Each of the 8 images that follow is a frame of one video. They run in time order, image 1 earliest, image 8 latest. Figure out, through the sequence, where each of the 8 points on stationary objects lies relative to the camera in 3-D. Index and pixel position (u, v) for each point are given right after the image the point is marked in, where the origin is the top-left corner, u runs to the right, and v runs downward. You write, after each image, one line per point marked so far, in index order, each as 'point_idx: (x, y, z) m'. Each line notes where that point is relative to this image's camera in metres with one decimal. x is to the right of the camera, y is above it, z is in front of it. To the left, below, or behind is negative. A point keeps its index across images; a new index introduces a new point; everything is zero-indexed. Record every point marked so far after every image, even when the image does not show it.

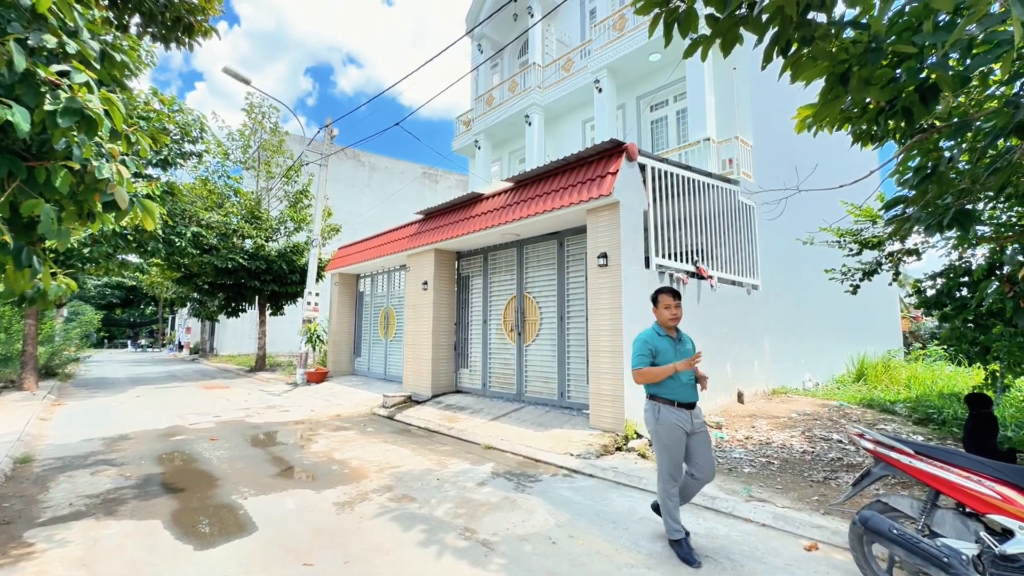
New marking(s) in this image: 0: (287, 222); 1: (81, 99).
0: (-8.1, +2.4, +16.2) m
1: (-2.4, +1.0, +2.5) m
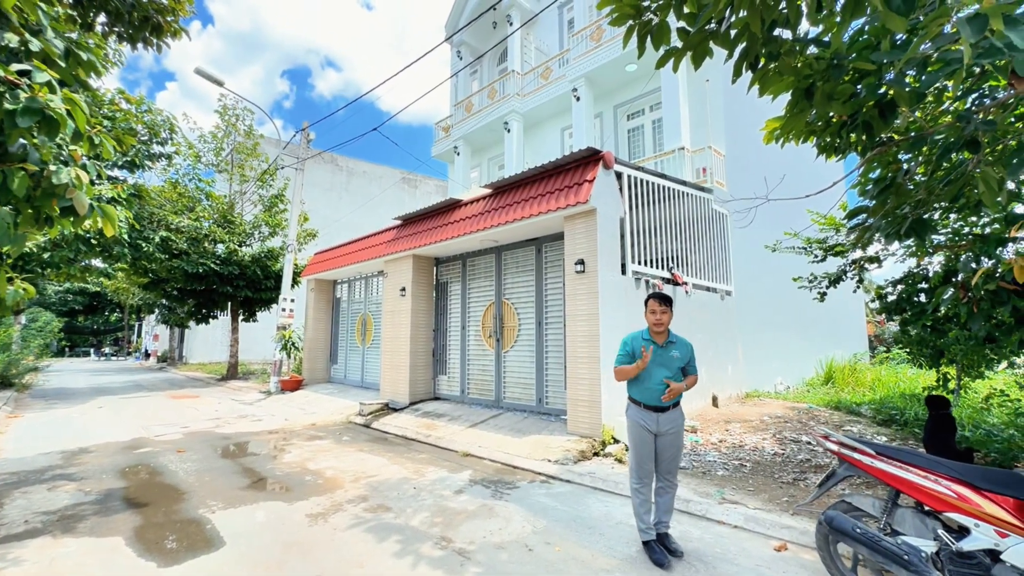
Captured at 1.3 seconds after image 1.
0: (-8.9, +2.2, +15.9) m
1: (-2.5, +1.0, +2.4) m
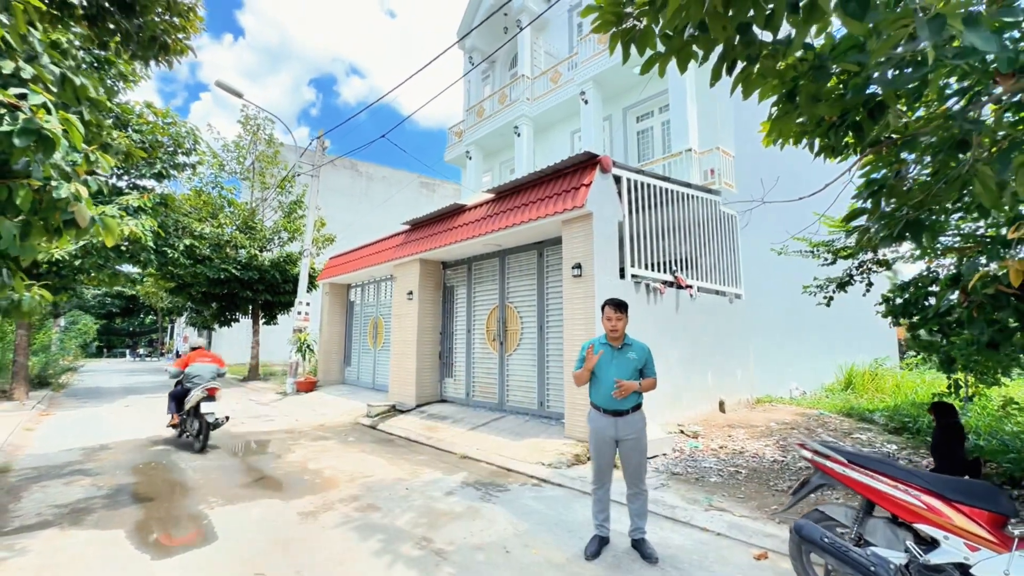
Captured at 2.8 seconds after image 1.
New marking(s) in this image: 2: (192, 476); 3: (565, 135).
0: (-8.4, +2.0, +16.4) m
1: (-2.7, +1.0, +2.6) m
2: (-3.7, -2.2, +5.2) m
3: (+1.6, +4.6, +13.5) m
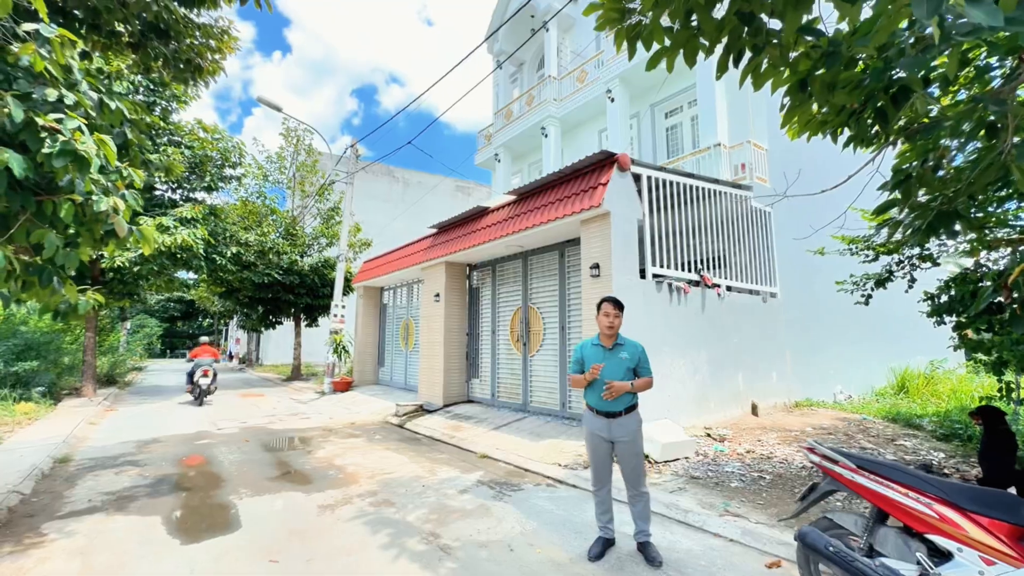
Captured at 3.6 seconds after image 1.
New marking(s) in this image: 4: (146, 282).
0: (-7.3, +1.9, +17.1) m
1: (-2.8, +0.9, +2.8) m
2: (-3.5, -2.2, +5.5) m
3: (+2.4, +4.6, +13.4) m
4: (-9.7, +0.2, +11.9) m
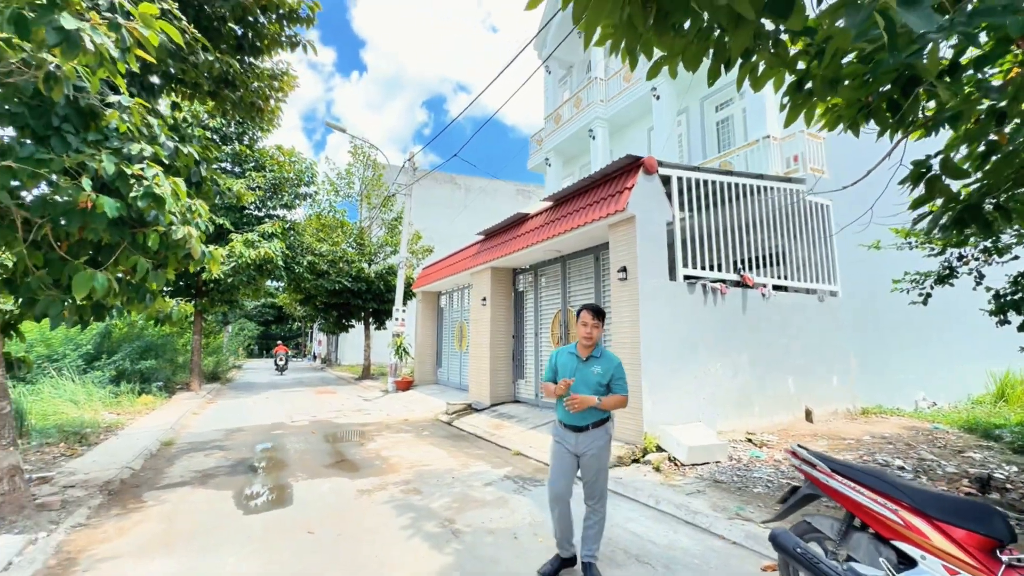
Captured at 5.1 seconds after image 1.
0: (-5.2, +1.7, +18.3) m
1: (-2.8, +0.8, +3.5) m
2: (-3.1, -2.3, +6.3) m
3: (+3.8, +4.6, +13.2) m
4: (-8.3, -0.1, +13.6) m
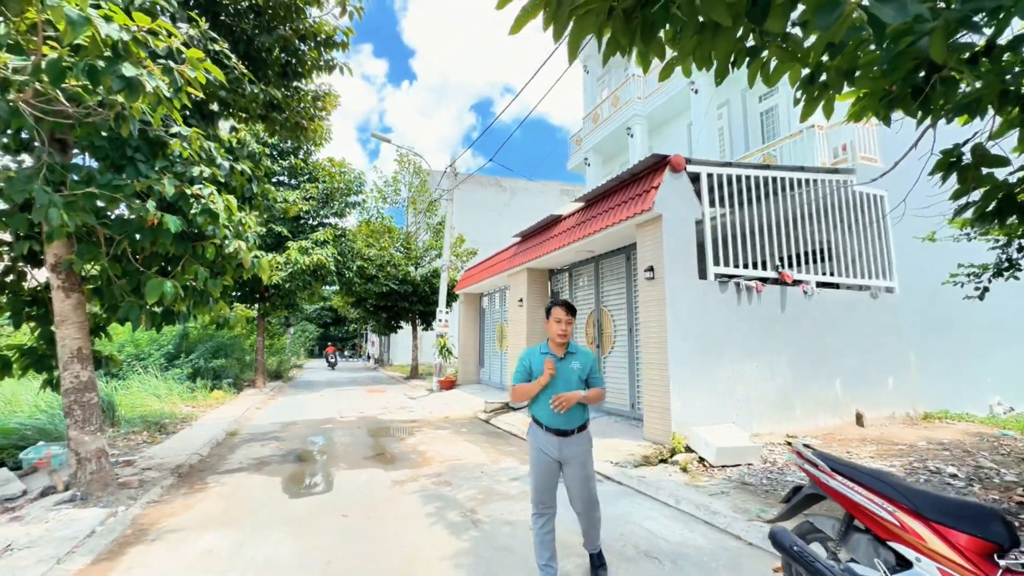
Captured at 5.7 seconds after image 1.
0: (-3.5, +1.6, +19.0) m
1: (-2.7, +0.8, +4.0) m
2: (-2.6, -2.4, +6.8) m
3: (+4.9, +4.6, +12.9) m
4: (-7.0, -0.2, +14.6) m
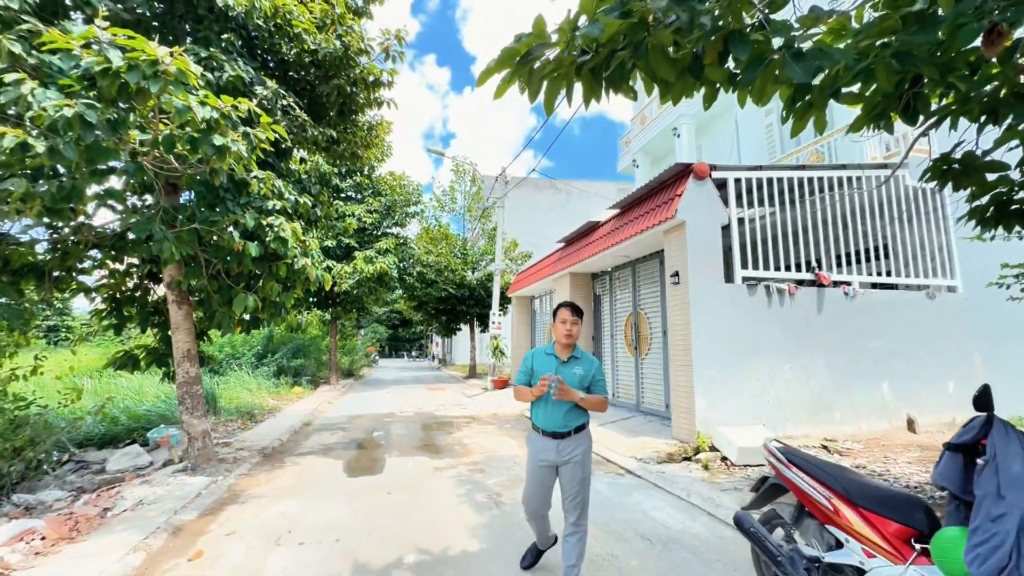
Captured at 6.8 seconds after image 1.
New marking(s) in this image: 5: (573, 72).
0: (-1.2, +1.4, +19.8) m
1: (-2.5, +0.6, +4.9) m
2: (-2.0, -2.5, +7.6) m
3: (+6.2, +4.6, +12.7) m
4: (-5.3, -0.4, +16.0) m
5: (+0.4, +1.3, +2.7) m
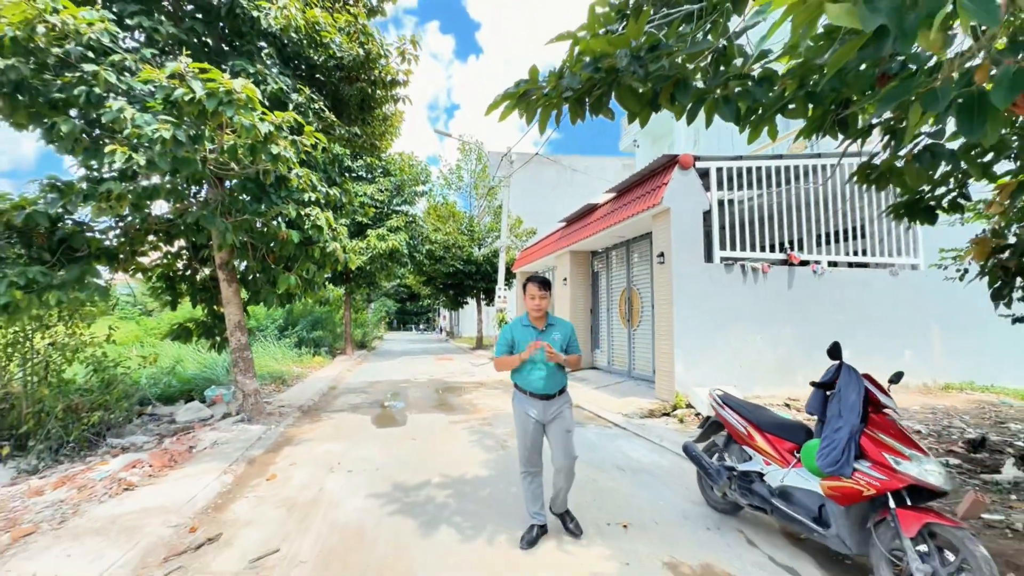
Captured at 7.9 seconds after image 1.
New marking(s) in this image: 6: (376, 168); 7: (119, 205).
0: (-1.0, +2.6, +20.6) m
1: (-2.5, +0.9, +5.7) m
2: (-1.9, -2.1, +8.6) m
3: (+6.3, +5.3, +13.1) m
4: (-5.1, +0.4, +16.9) m
5: (+0.4, +1.4, +3.4) m
6: (-5.2, +4.5, +17.0) m
7: (-4.1, +0.9, +4.7) m
